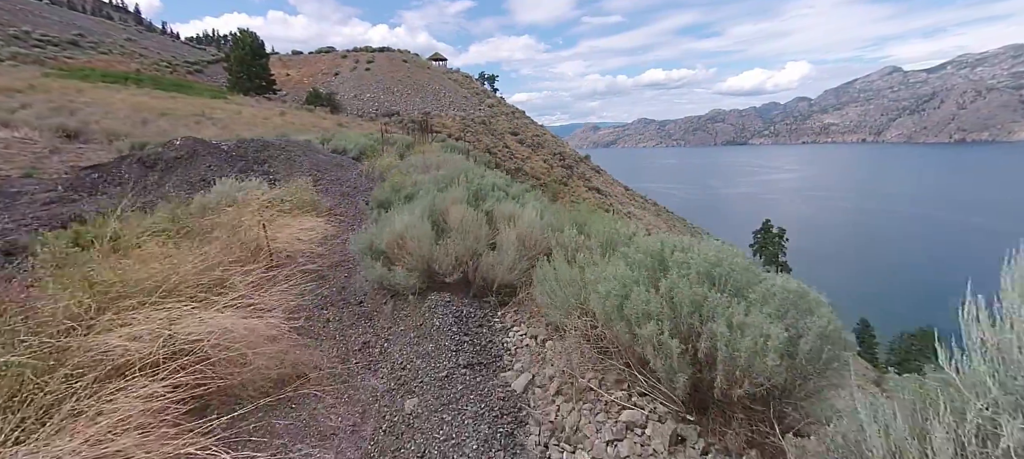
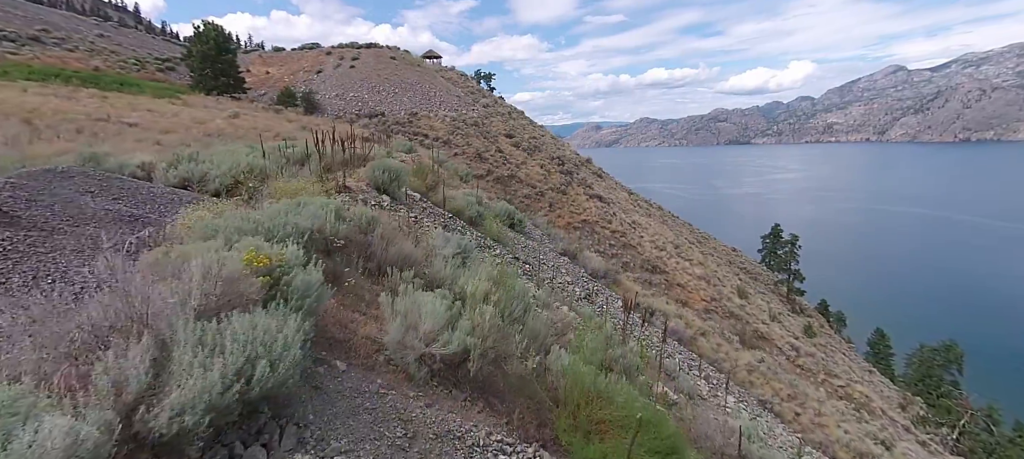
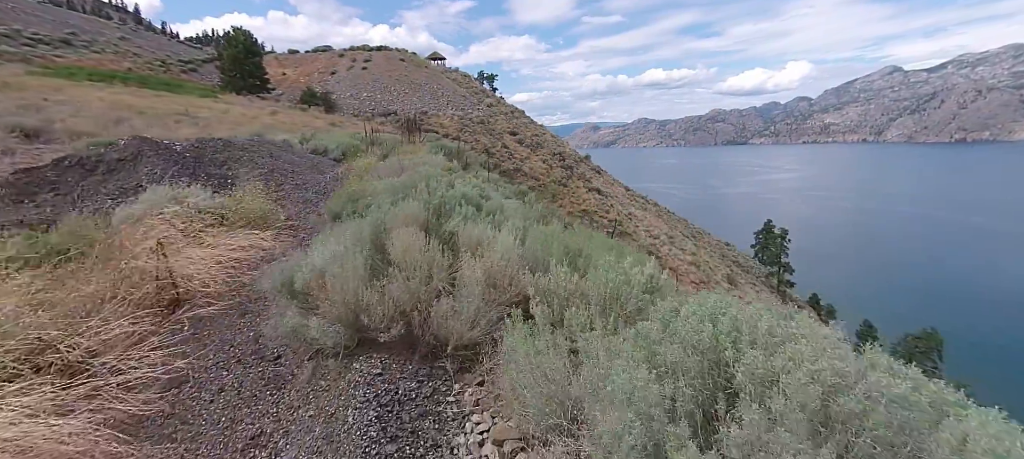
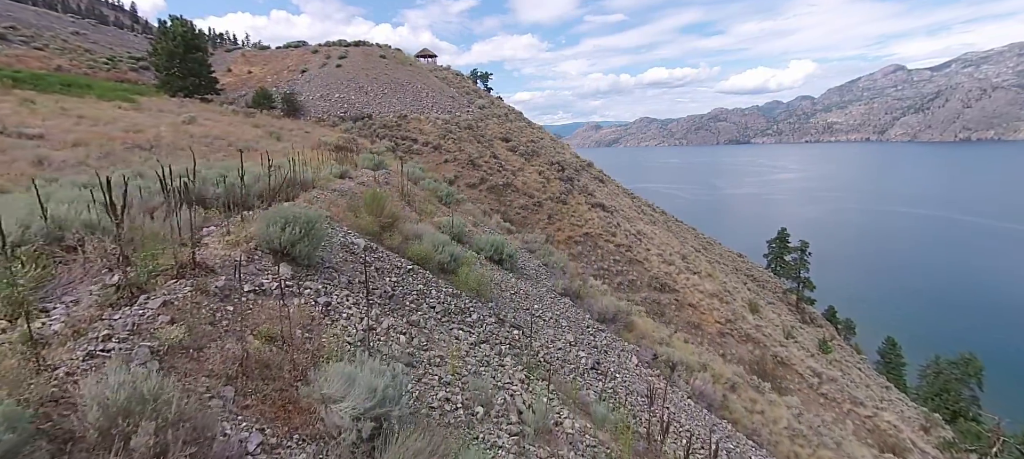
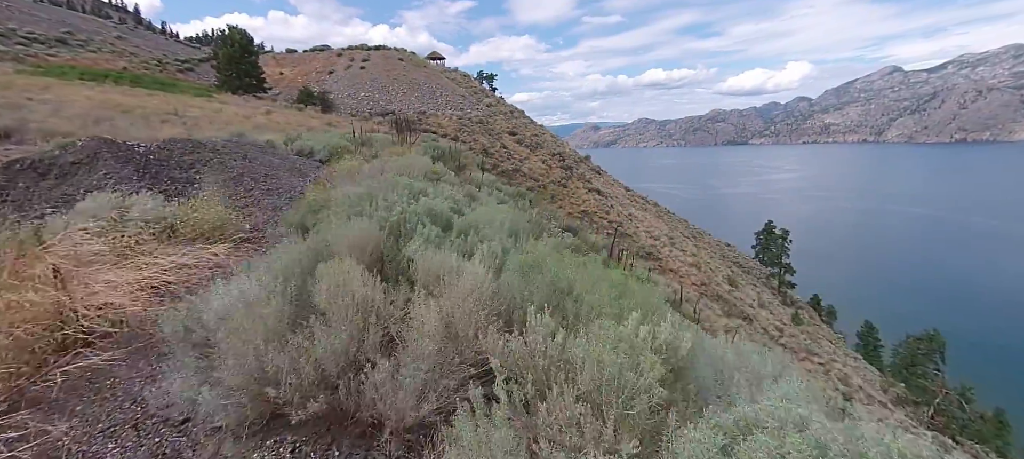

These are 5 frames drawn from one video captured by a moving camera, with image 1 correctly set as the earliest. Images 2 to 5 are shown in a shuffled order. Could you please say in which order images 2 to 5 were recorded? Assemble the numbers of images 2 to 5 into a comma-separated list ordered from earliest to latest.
3, 5, 2, 4
